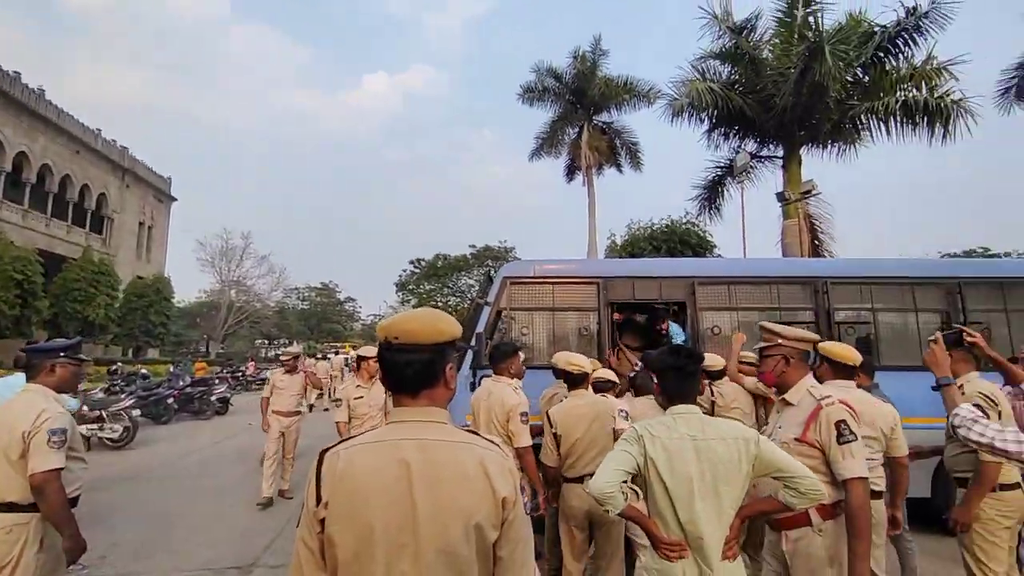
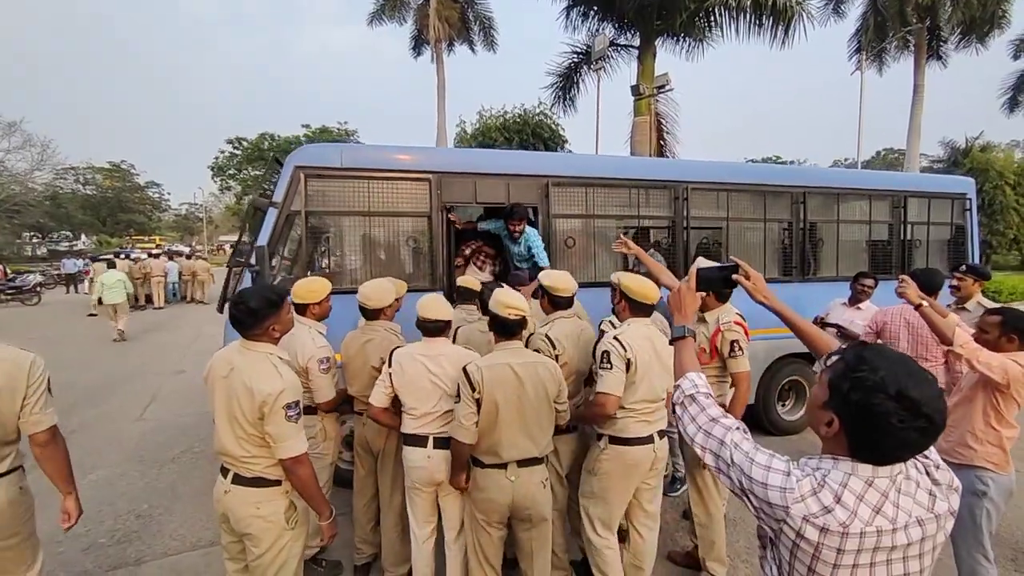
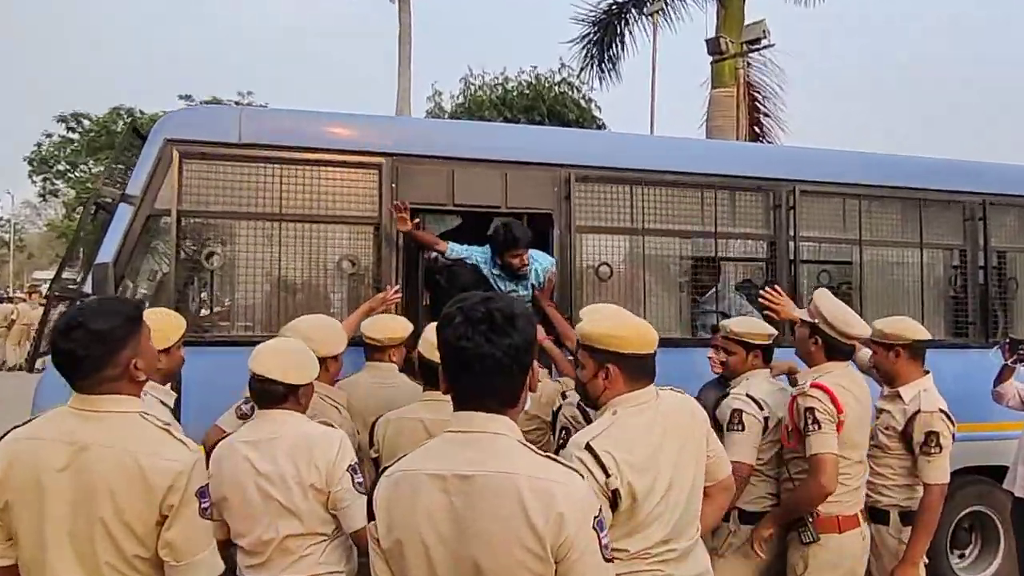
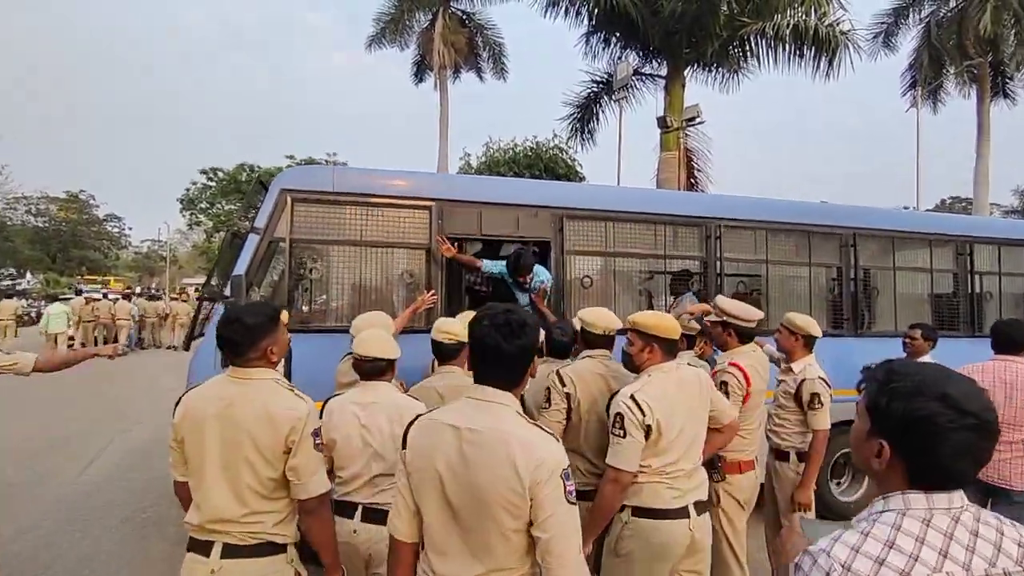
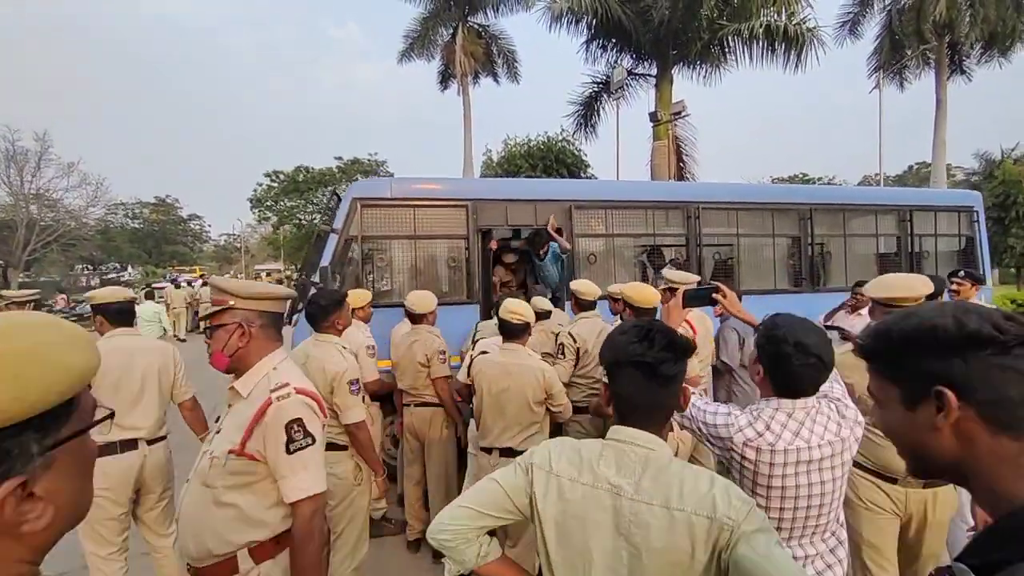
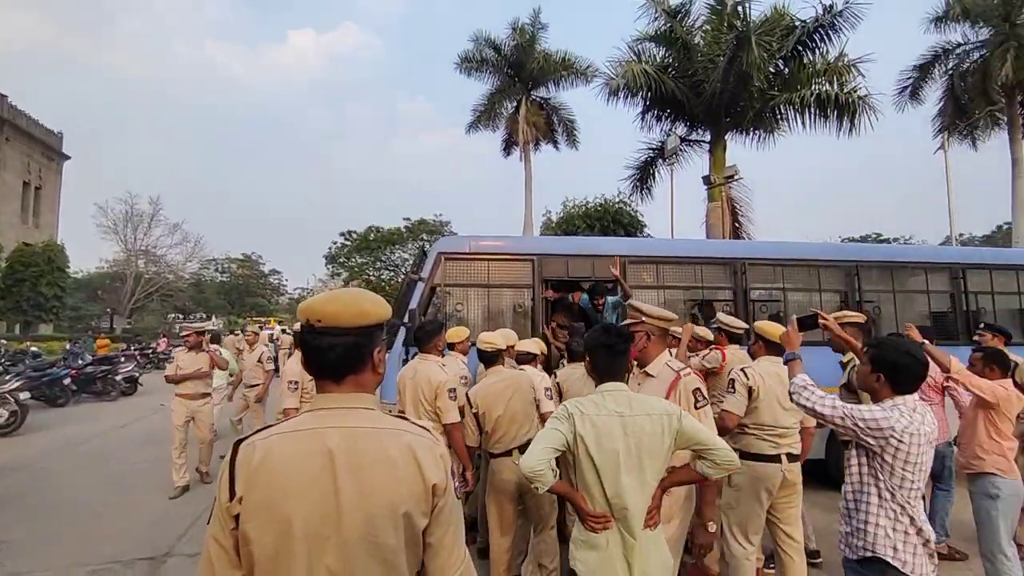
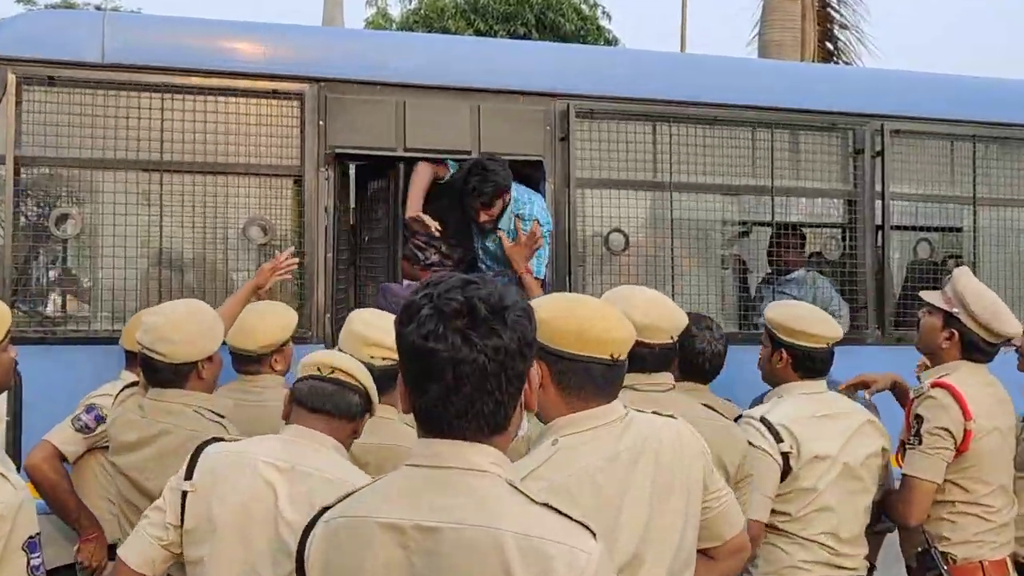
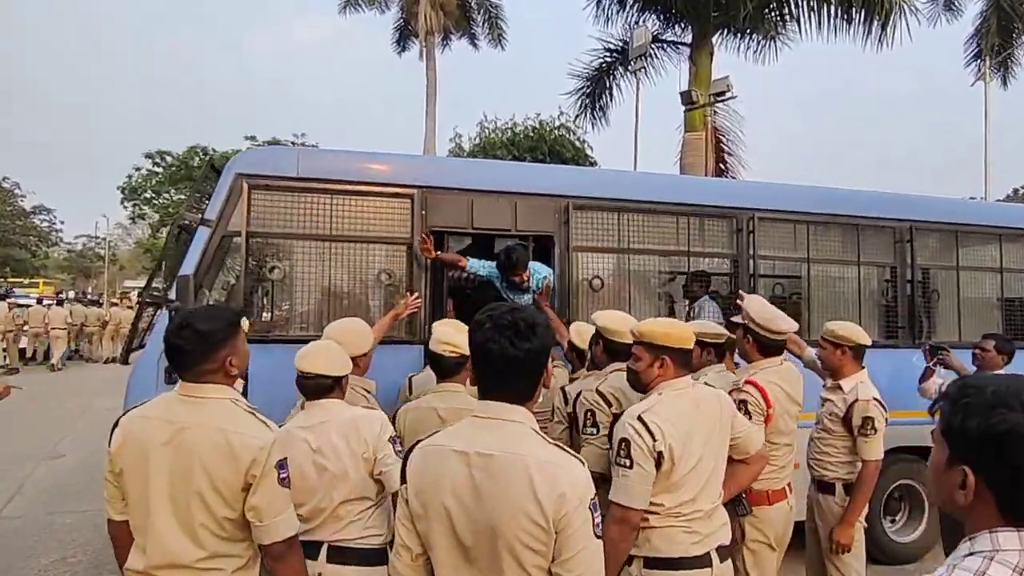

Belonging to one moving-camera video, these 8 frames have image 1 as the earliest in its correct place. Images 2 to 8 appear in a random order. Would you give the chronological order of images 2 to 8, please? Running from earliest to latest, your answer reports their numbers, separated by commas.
6, 5, 2, 4, 8, 3, 7
